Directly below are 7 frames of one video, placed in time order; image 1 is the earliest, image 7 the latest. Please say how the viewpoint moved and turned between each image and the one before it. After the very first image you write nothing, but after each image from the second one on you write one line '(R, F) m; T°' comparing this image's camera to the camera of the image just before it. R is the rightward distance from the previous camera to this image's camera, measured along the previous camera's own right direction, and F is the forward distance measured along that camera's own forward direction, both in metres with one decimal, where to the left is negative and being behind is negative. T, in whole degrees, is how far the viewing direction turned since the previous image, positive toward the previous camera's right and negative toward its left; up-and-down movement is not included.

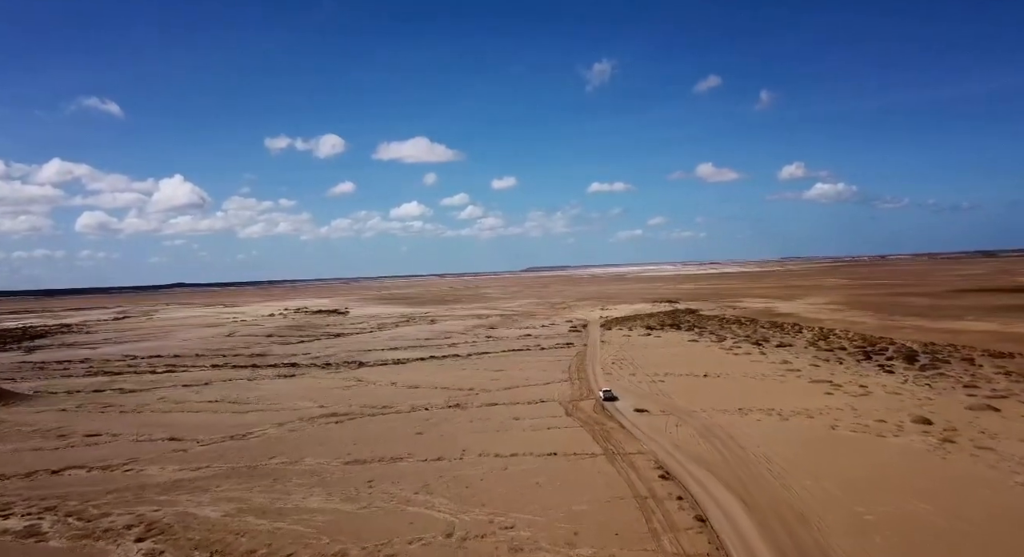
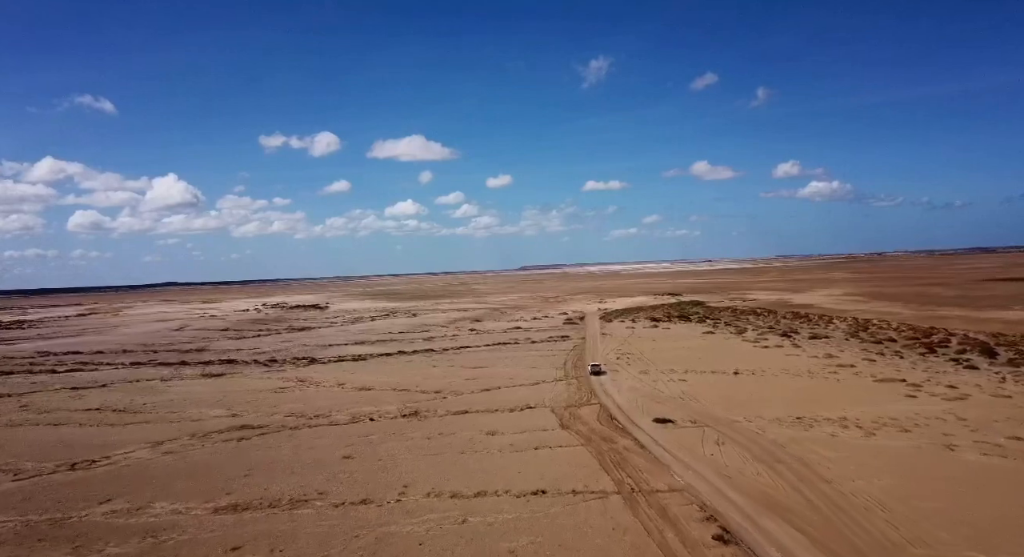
(+0.5, +5.3) m; 0°
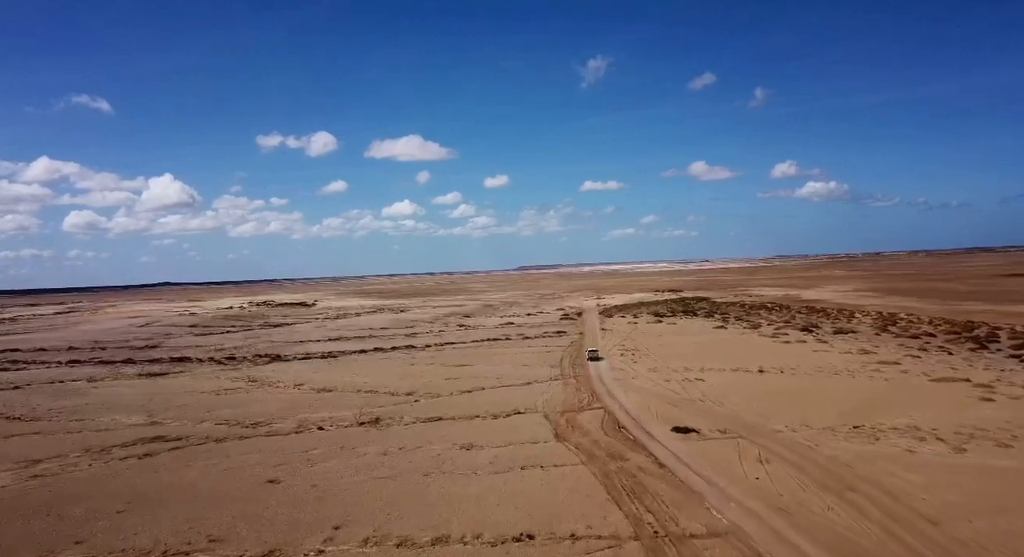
(+0.3, +3.0) m; 0°
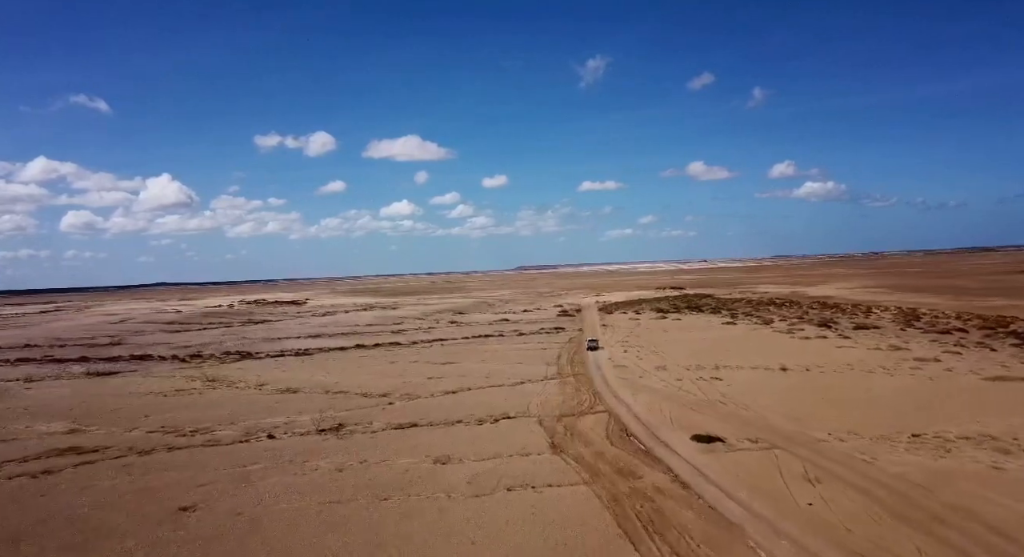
(+0.2, +2.0) m; 0°
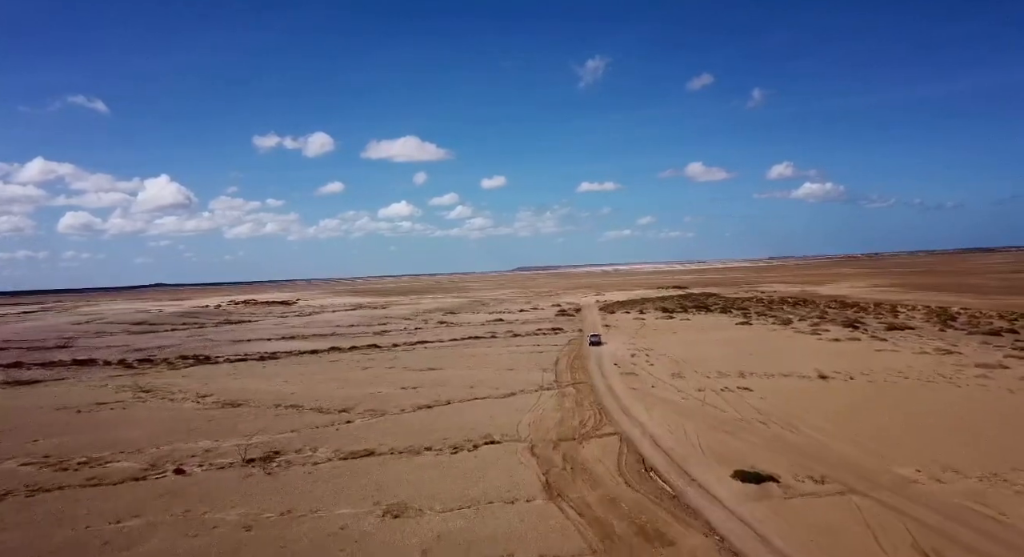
(+0.2, +2.4) m; 0°
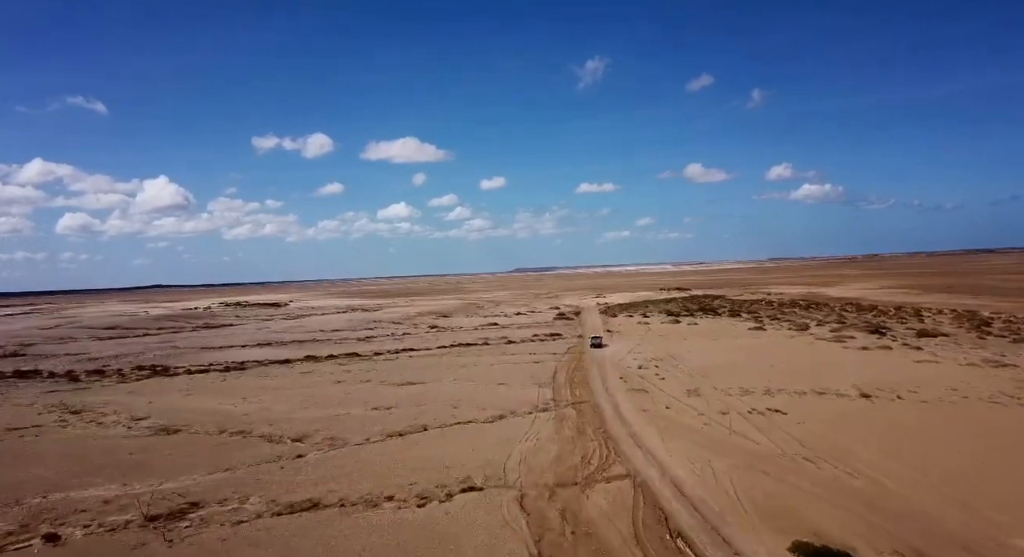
(+0.2, +1.9) m; 0°
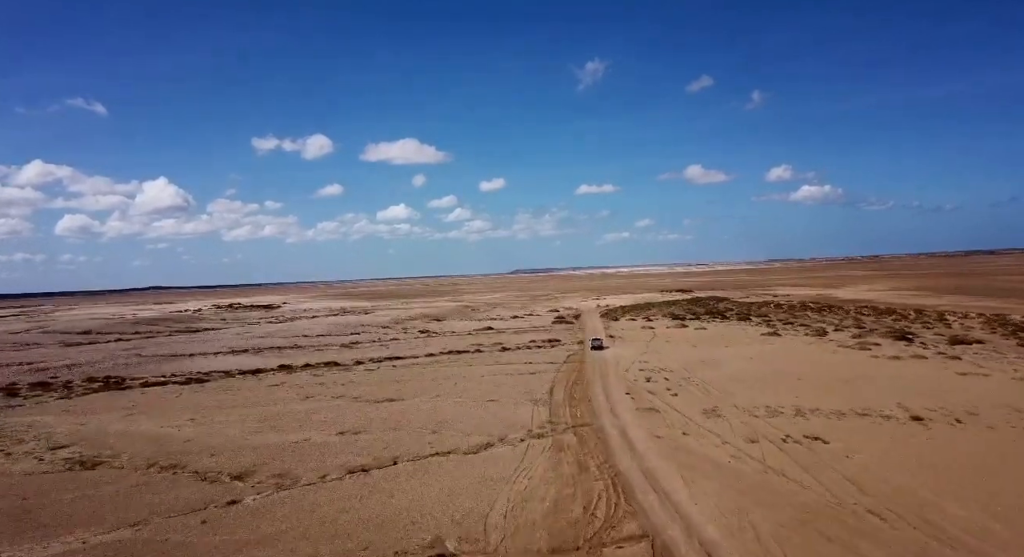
(+0.2, +1.6) m; 0°
